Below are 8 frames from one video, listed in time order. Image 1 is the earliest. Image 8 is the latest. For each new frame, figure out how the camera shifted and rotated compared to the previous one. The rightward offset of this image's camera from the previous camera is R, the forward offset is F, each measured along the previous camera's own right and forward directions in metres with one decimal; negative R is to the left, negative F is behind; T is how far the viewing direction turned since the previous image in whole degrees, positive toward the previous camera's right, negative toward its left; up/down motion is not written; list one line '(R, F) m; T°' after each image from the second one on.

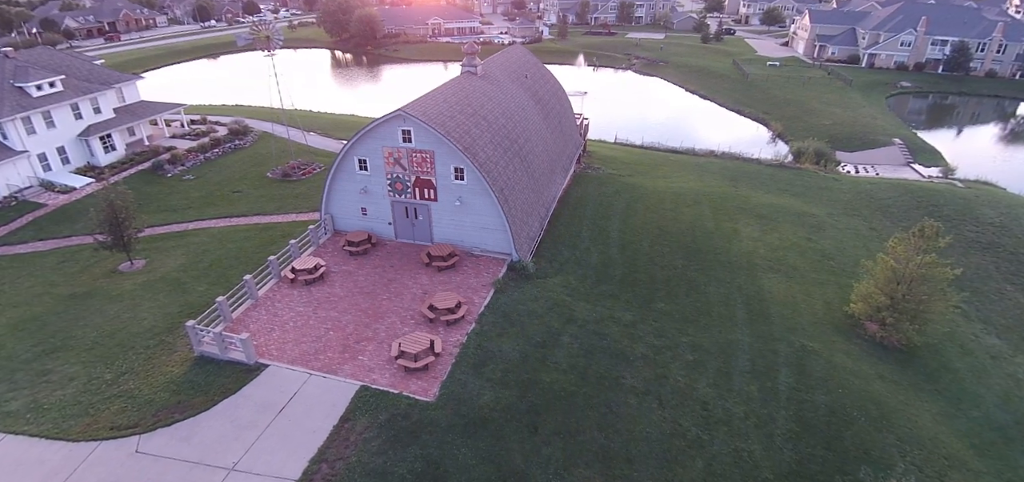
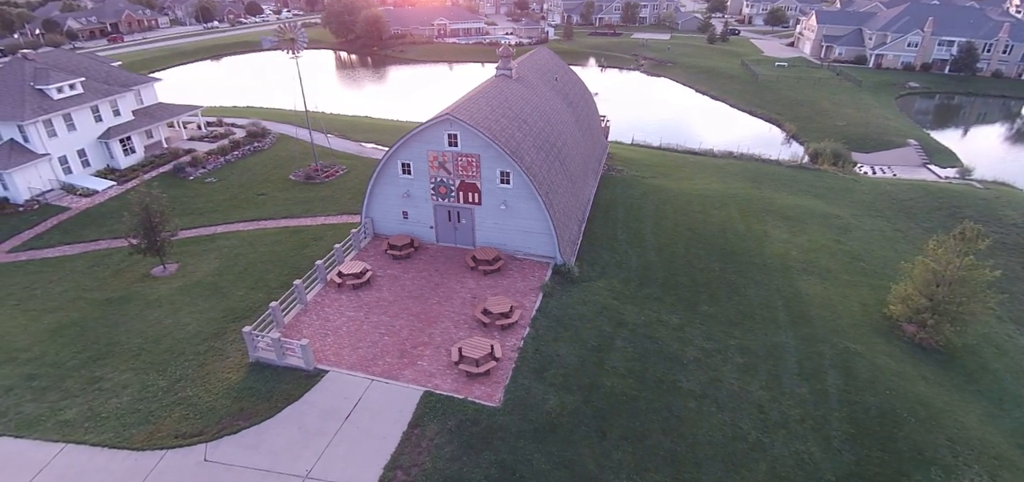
(-2.0, 0.0) m; 0°
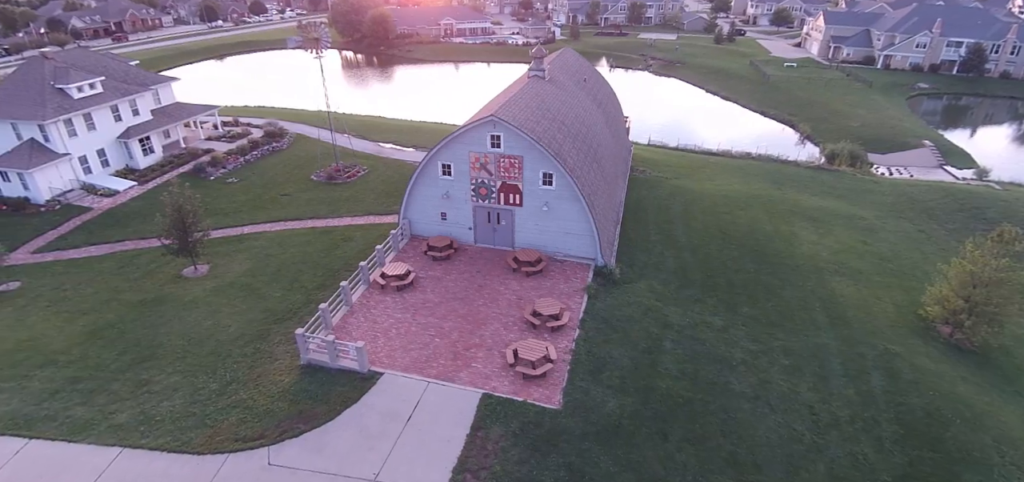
(-1.8, +0.1) m; 0°
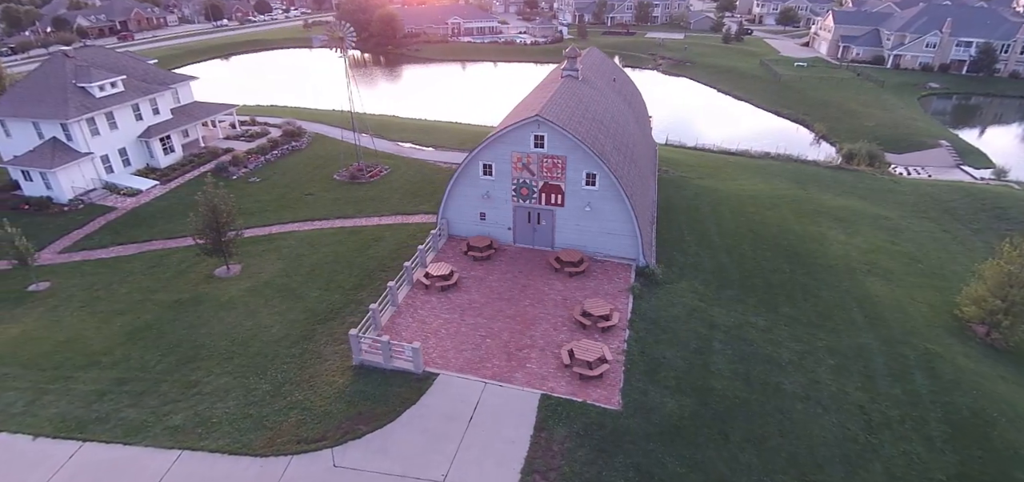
(-1.8, 0.0) m; 0°
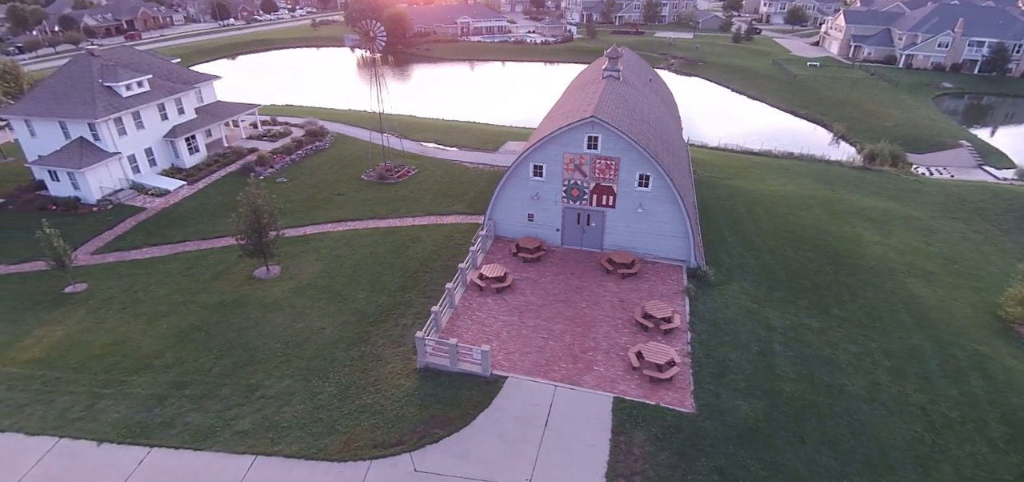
(-2.2, +0.1) m; 0°
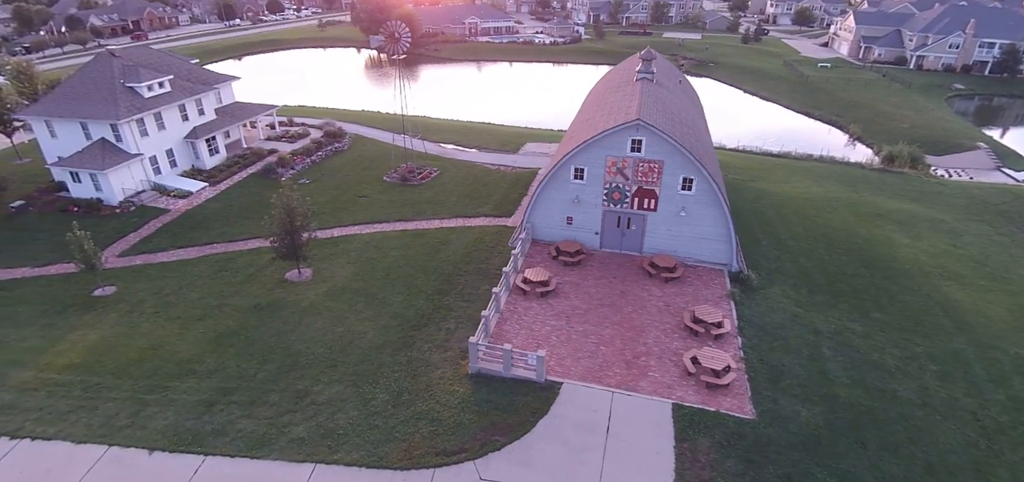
(-1.7, +0.1) m; 0°
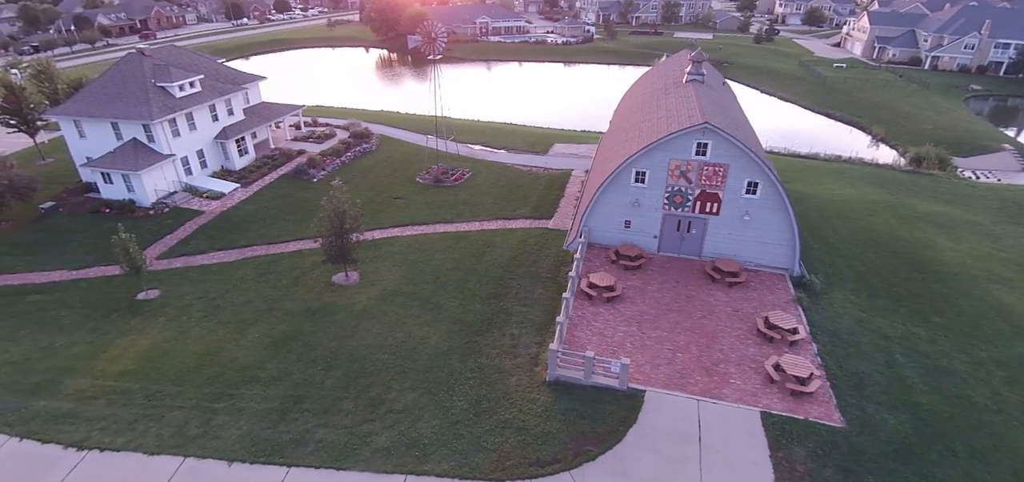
(-2.6, +0.2) m; 0°
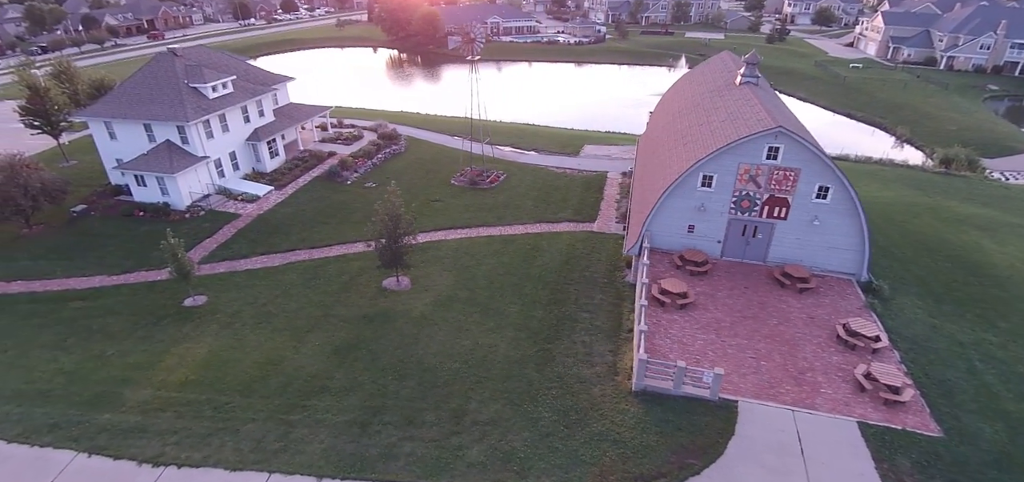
(-2.8, +0.3) m; 0°
